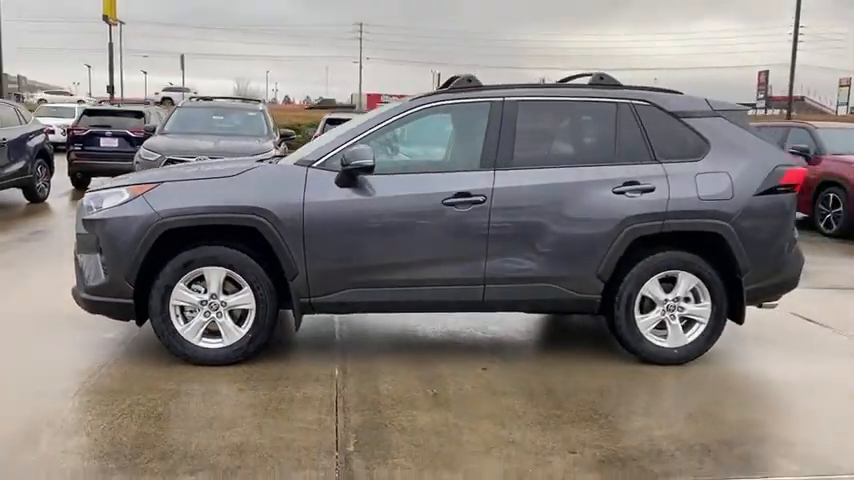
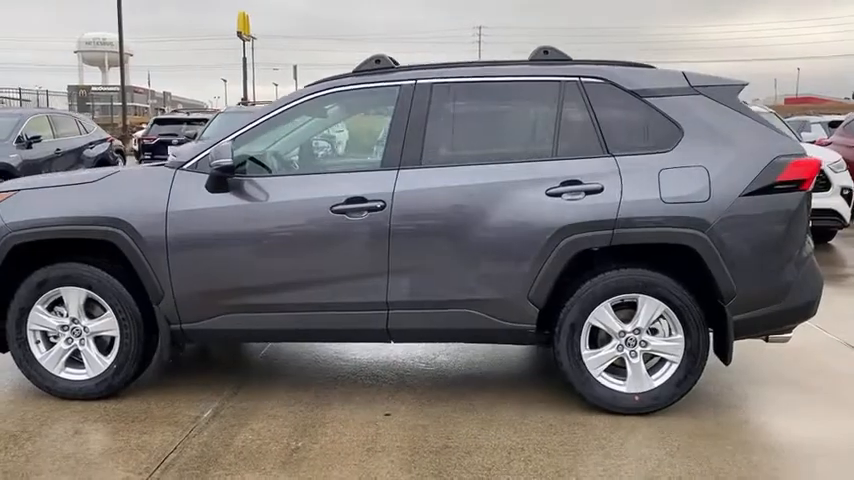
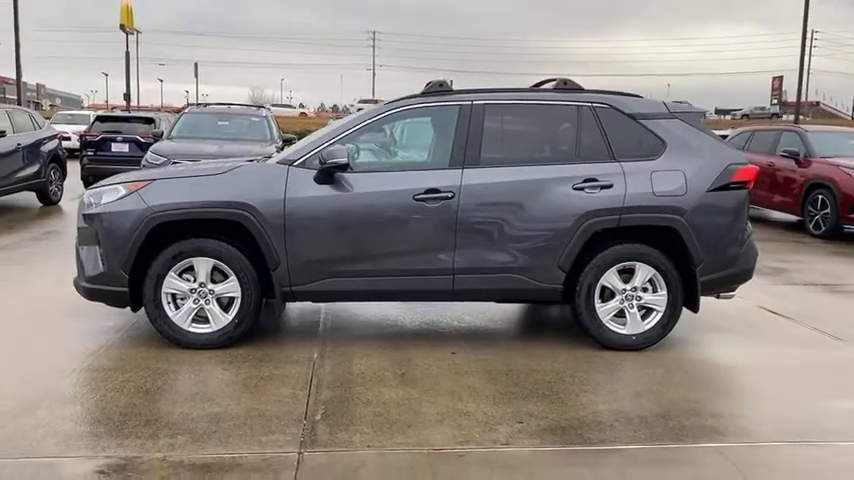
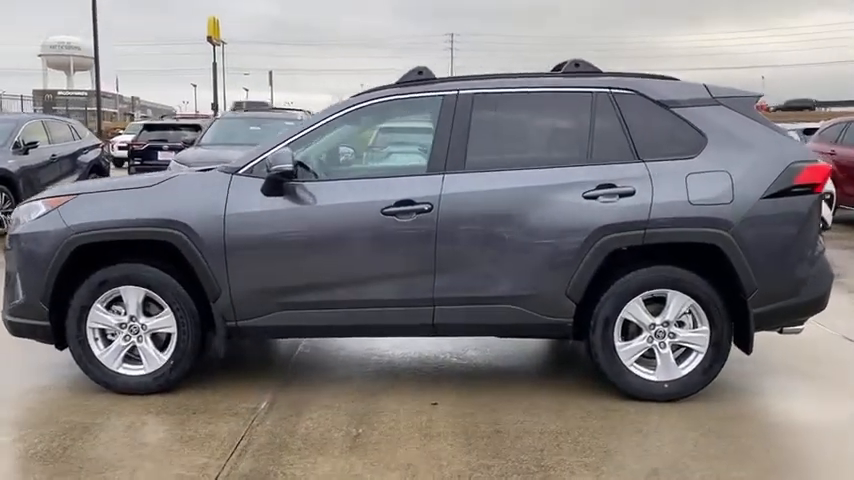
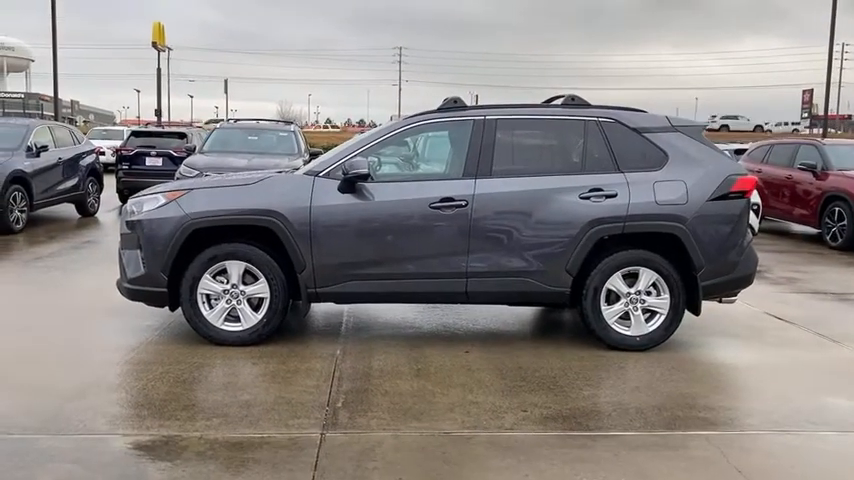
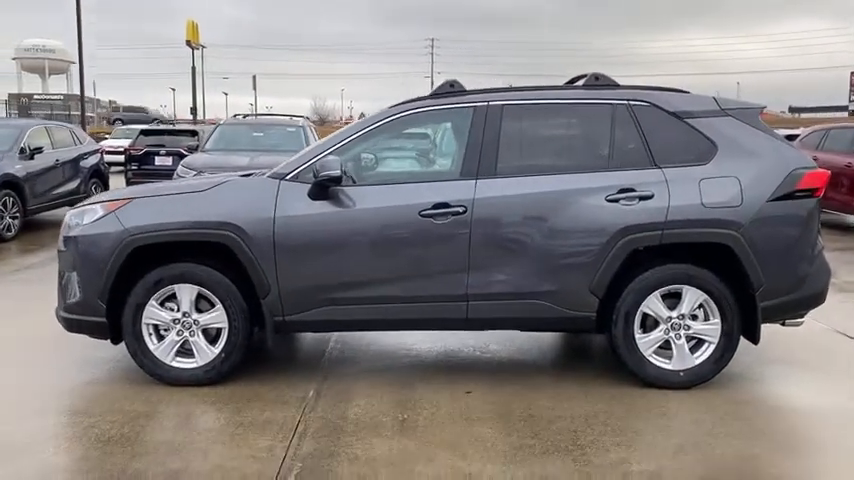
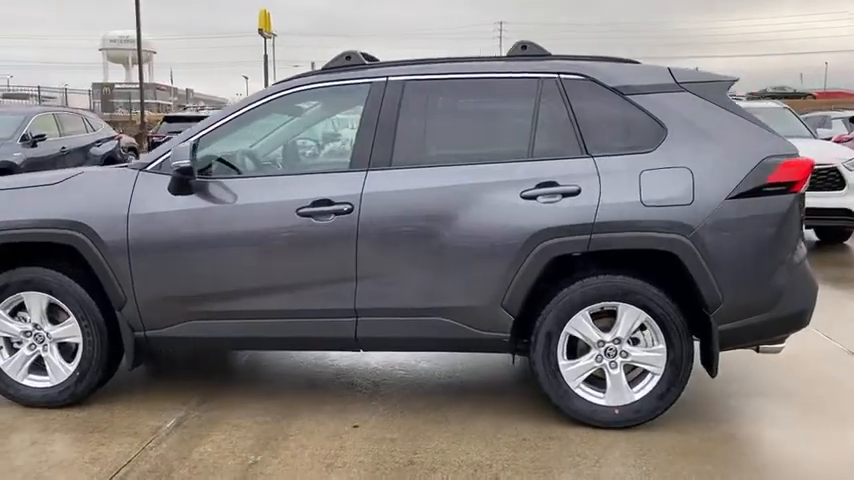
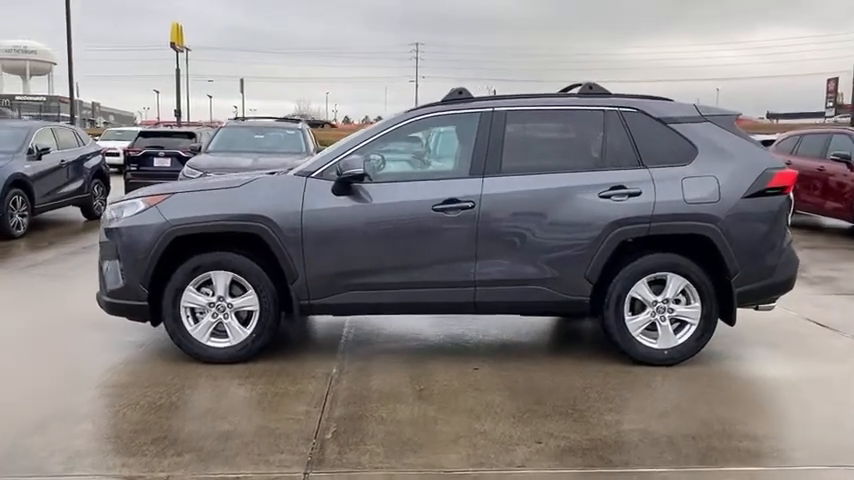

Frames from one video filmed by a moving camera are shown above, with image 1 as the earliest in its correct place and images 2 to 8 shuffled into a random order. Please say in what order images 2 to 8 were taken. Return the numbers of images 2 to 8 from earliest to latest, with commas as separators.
3, 5, 8, 6, 4, 2, 7
